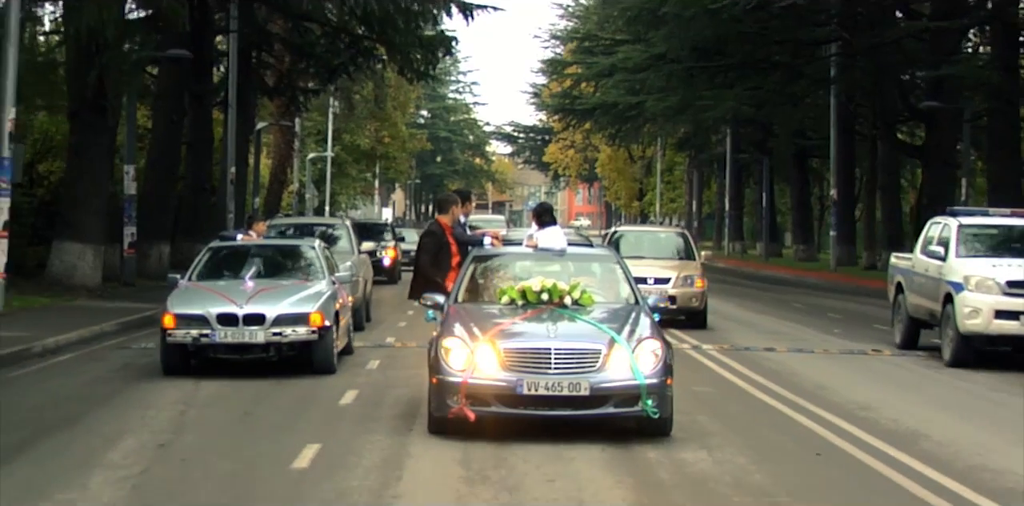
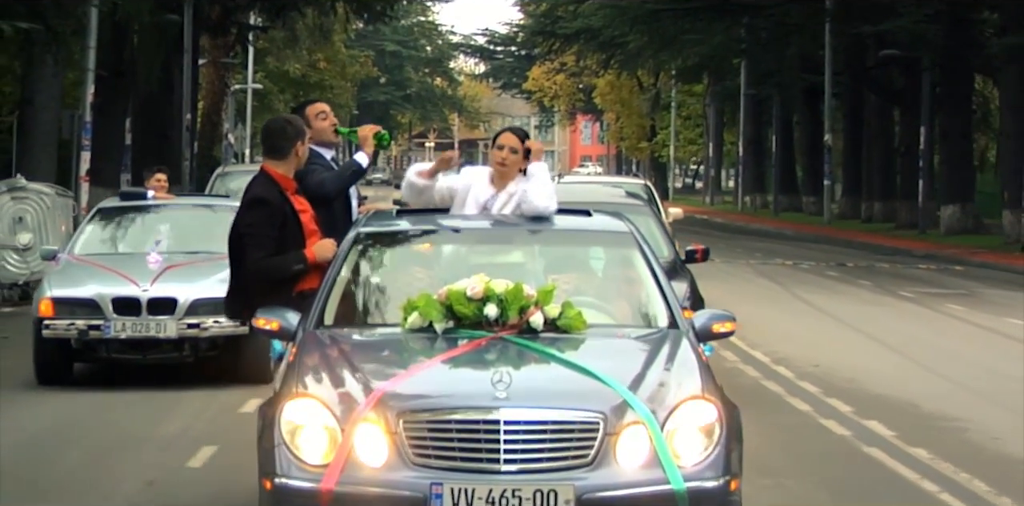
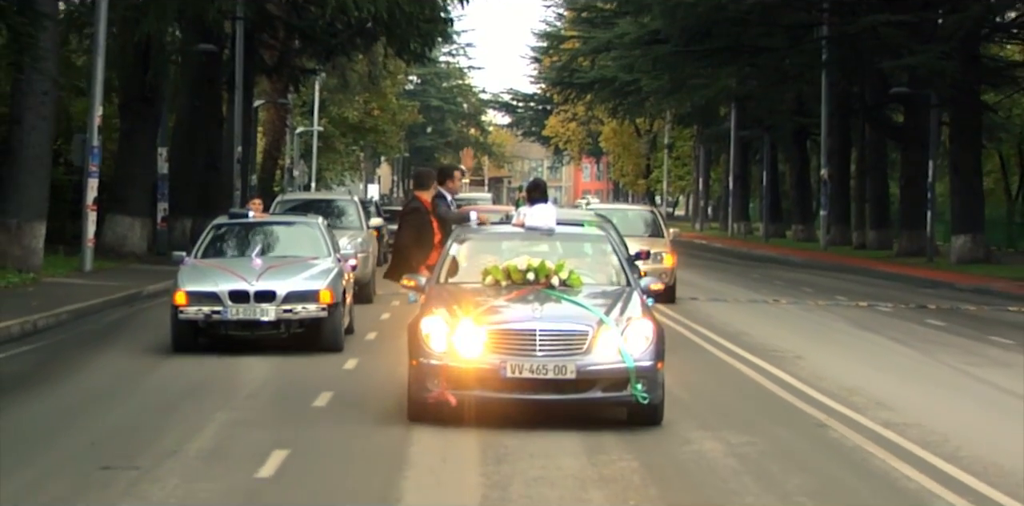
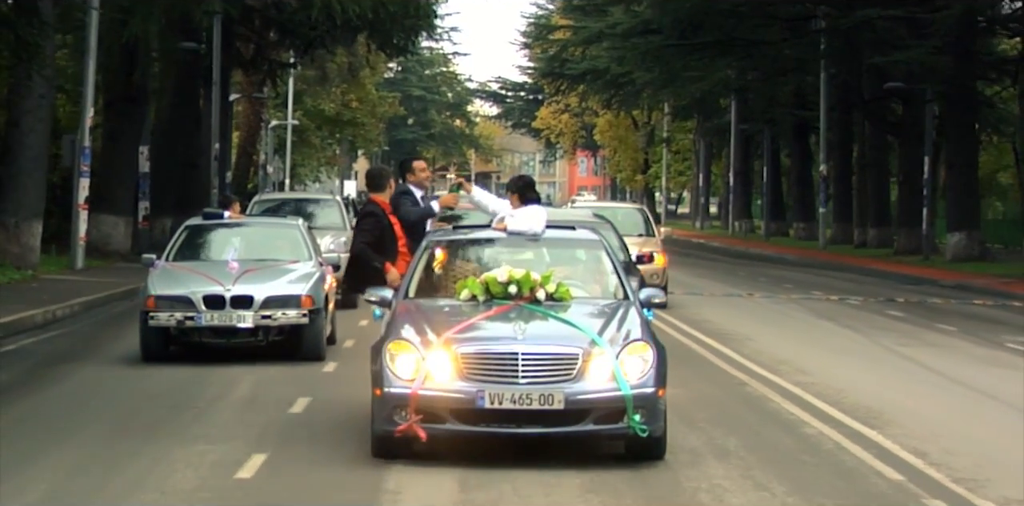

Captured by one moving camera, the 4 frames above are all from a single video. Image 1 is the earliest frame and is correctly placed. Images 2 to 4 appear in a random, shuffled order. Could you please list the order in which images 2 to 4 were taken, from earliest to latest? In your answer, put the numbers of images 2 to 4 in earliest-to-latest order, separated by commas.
3, 4, 2
